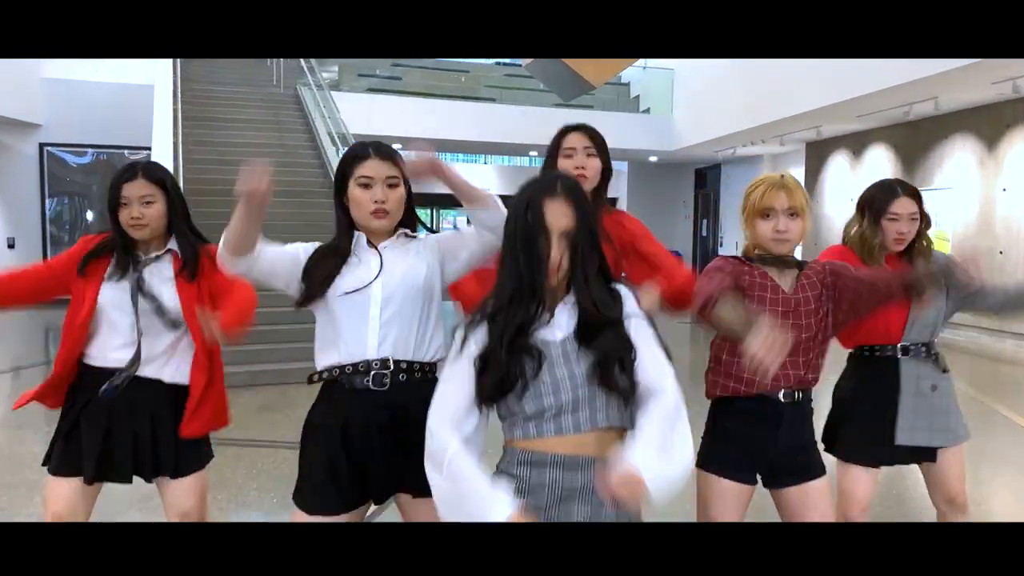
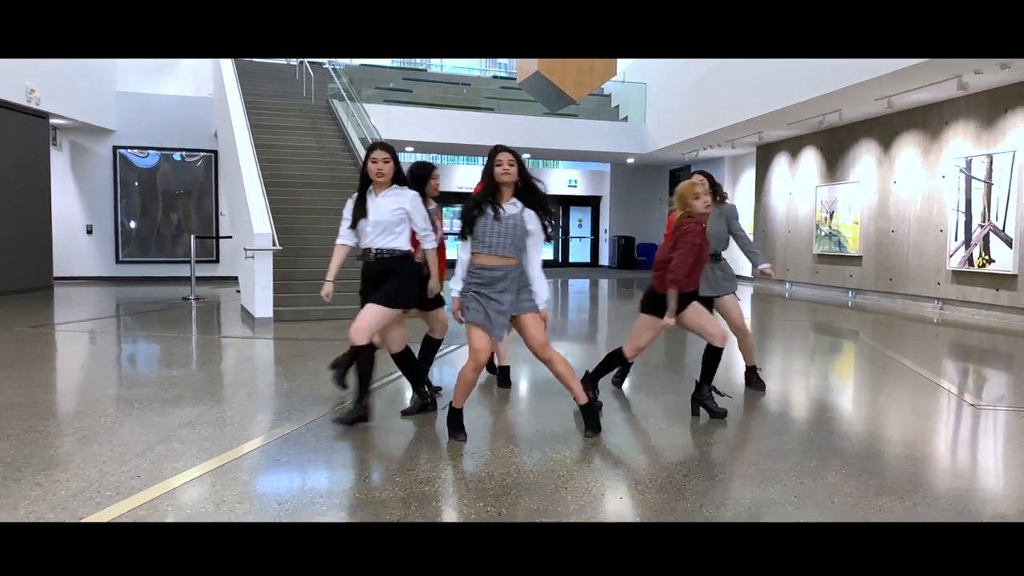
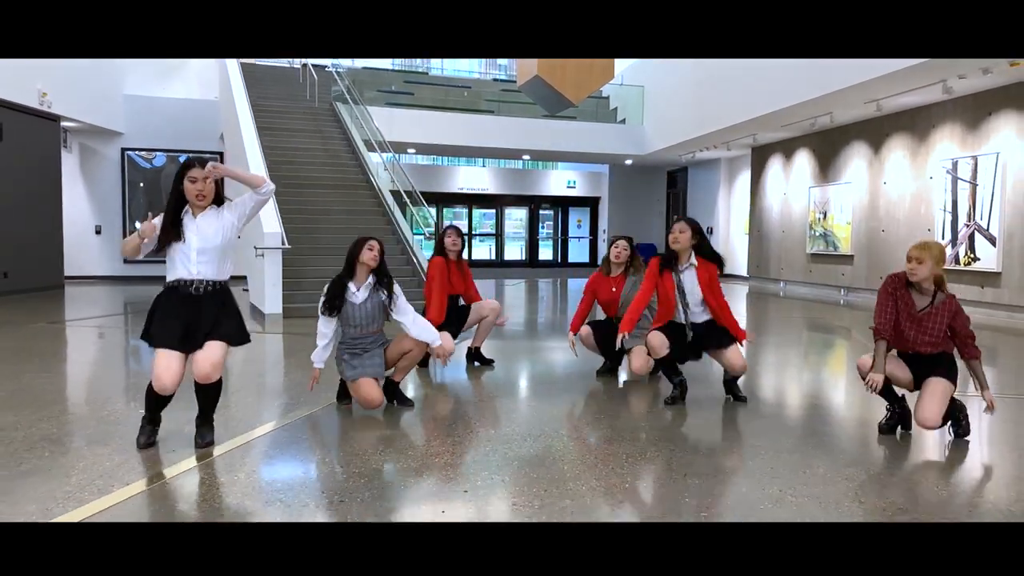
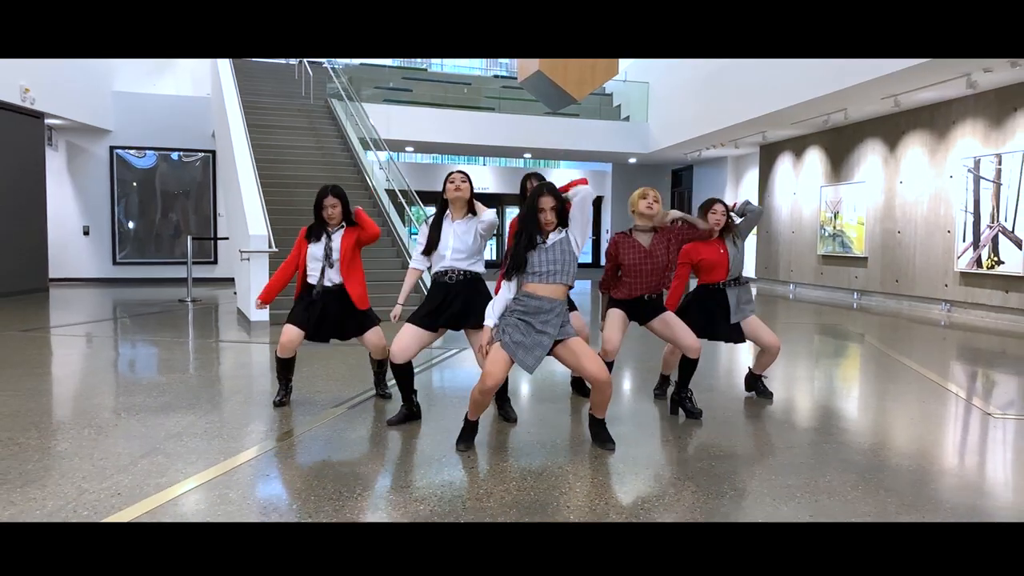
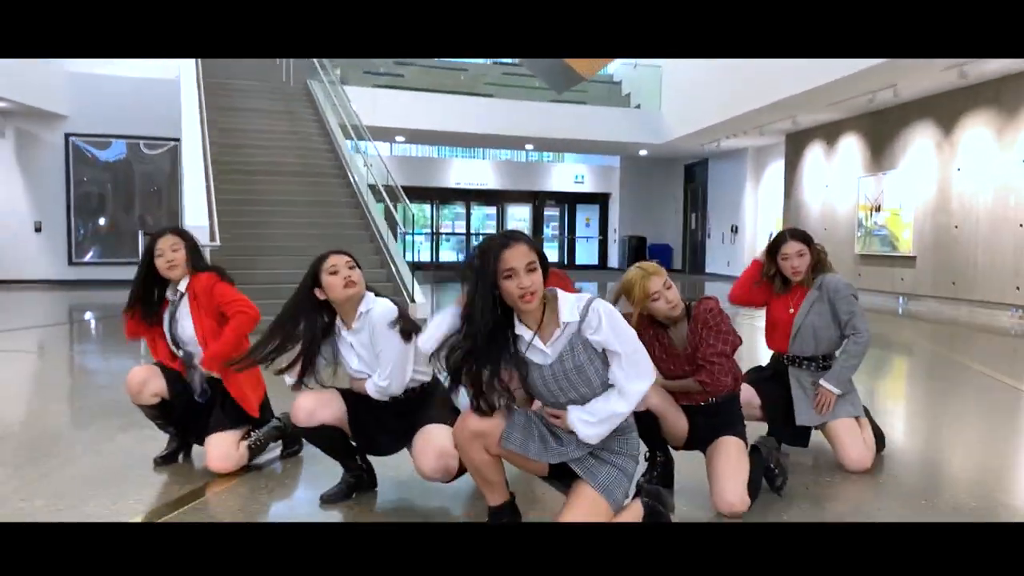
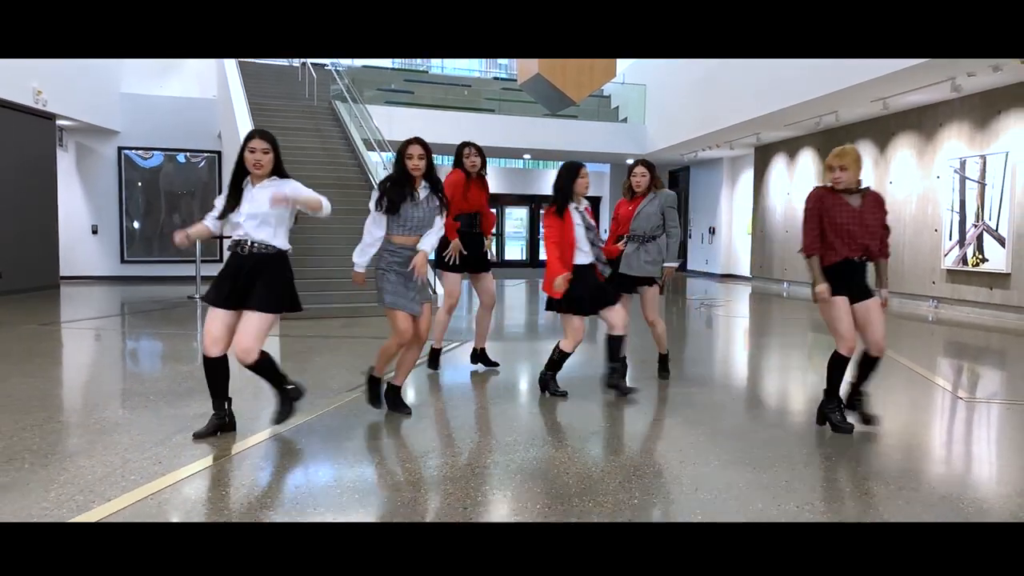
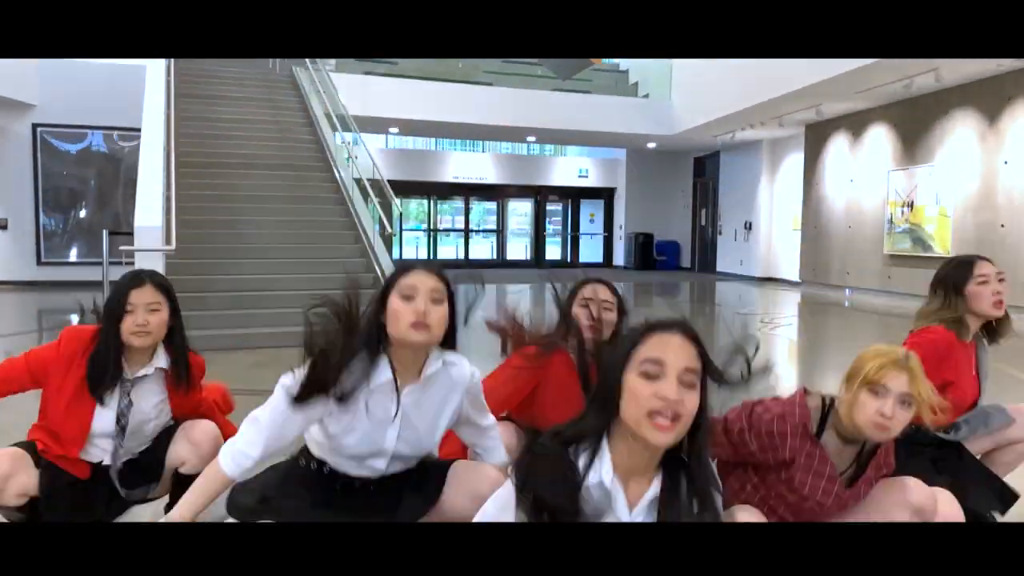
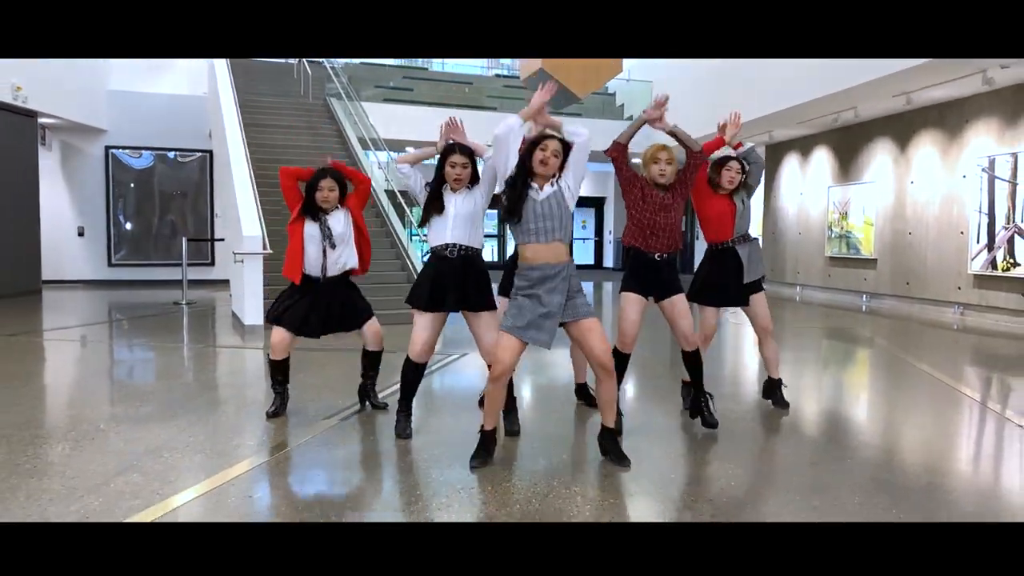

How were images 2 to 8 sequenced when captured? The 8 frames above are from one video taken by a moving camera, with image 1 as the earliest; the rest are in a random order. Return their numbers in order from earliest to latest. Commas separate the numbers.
7, 5, 8, 4, 2, 6, 3
